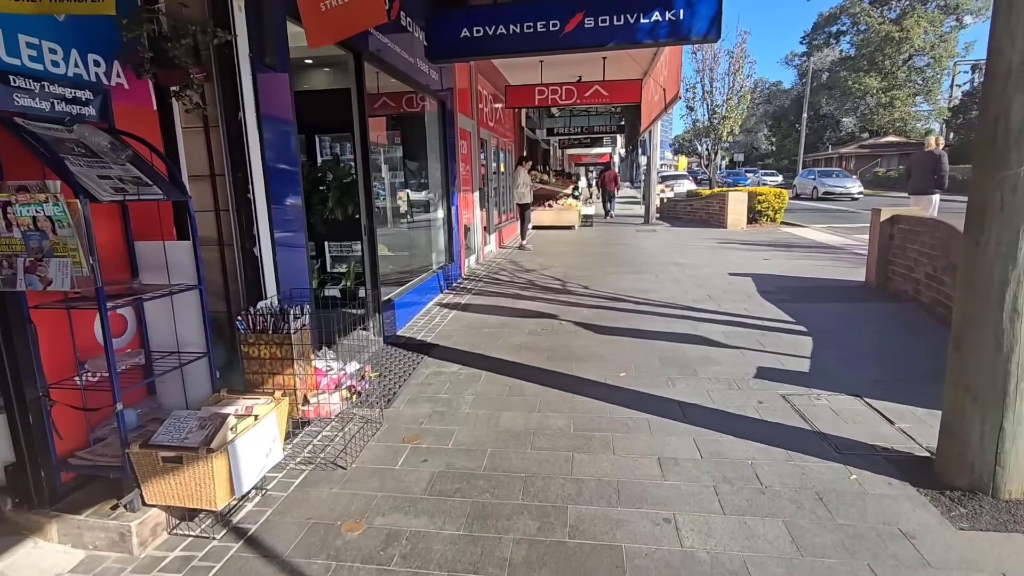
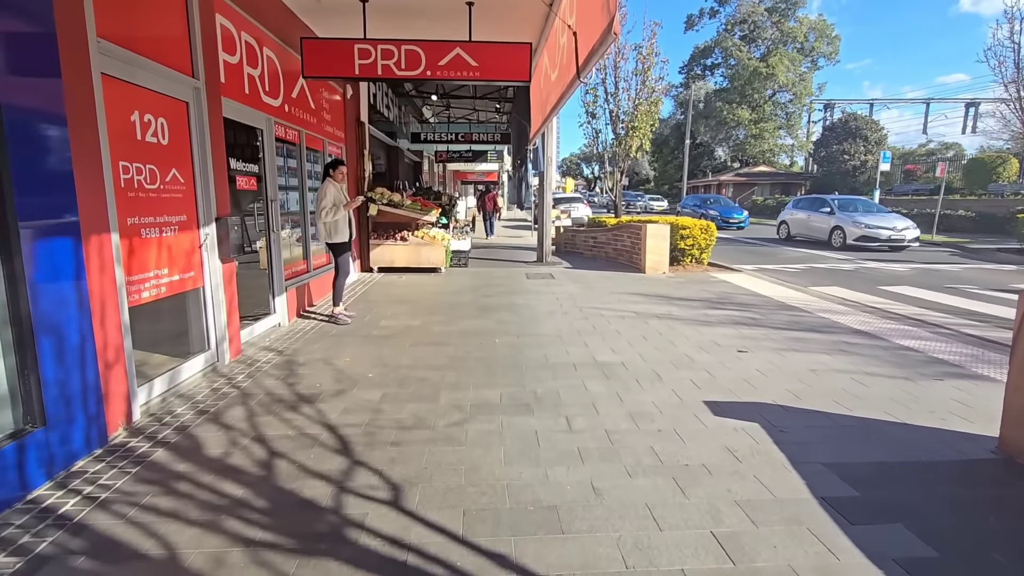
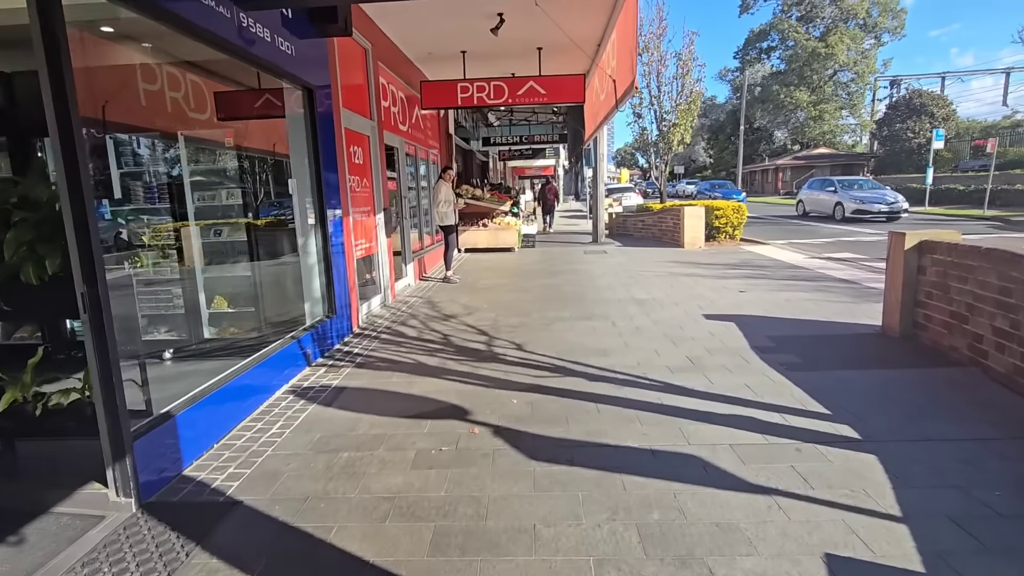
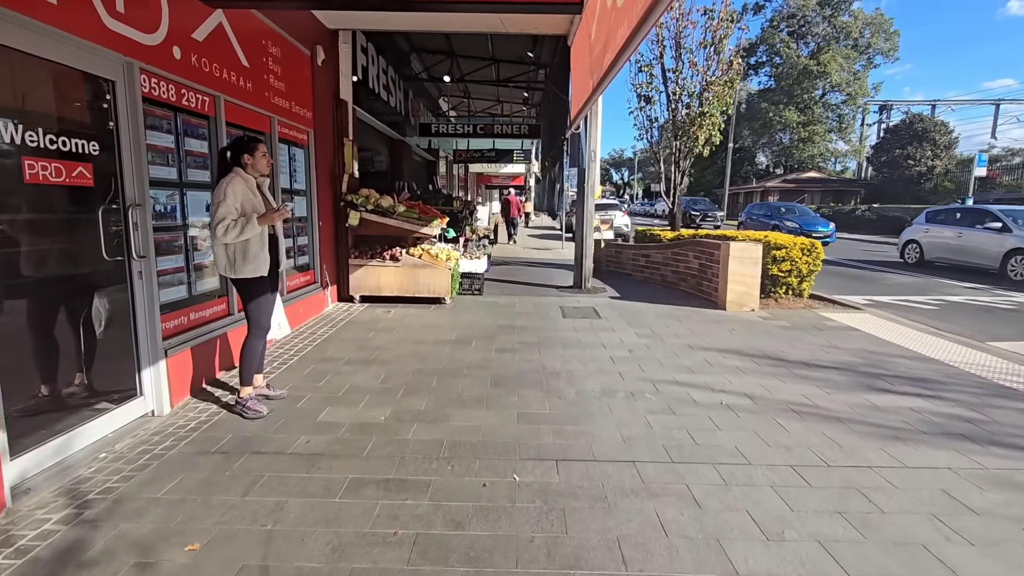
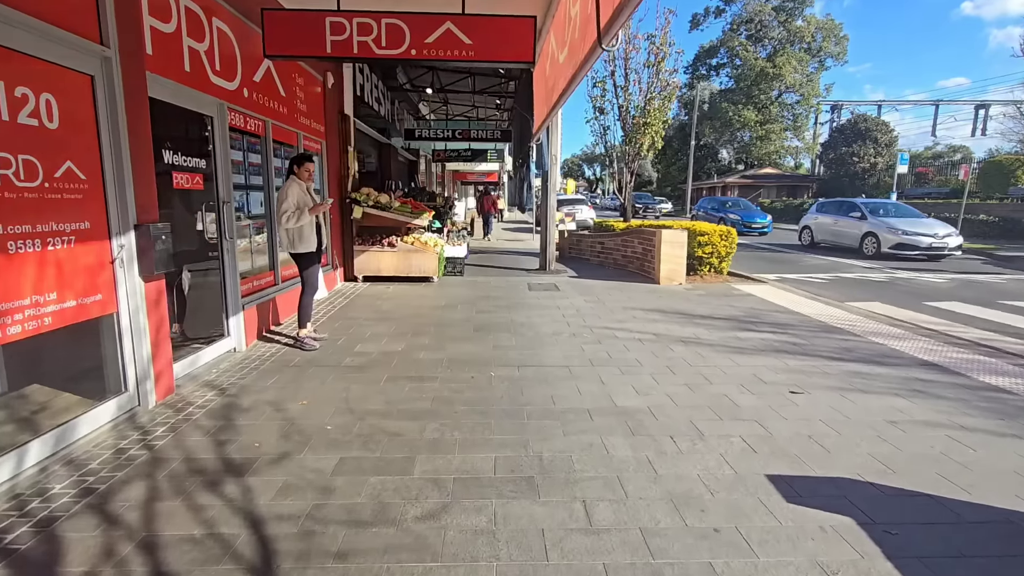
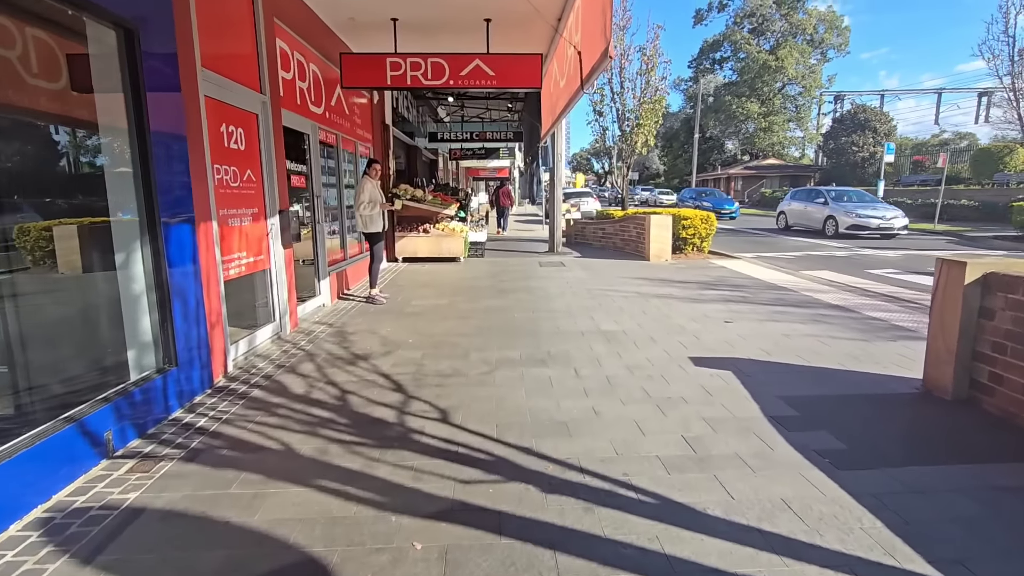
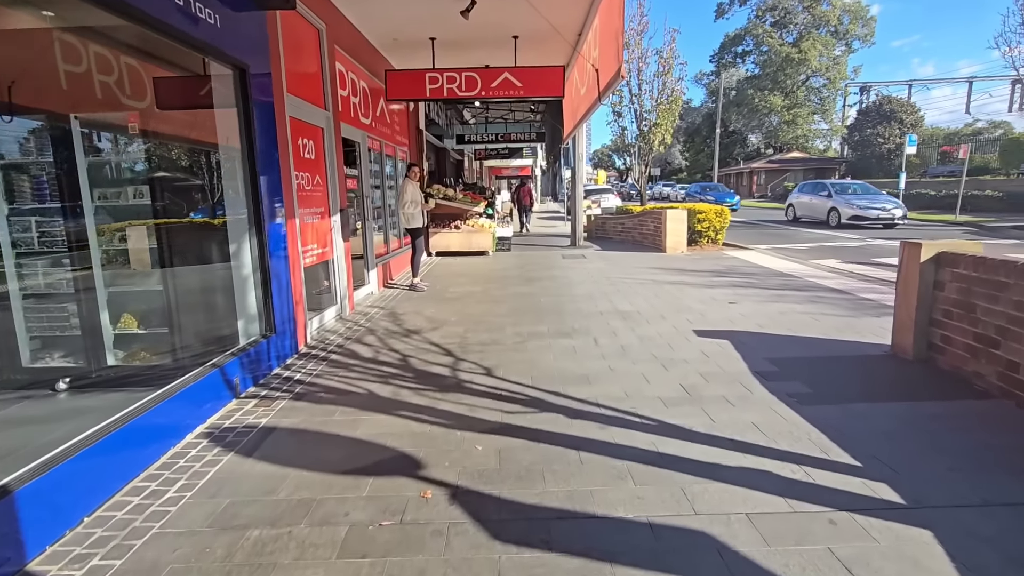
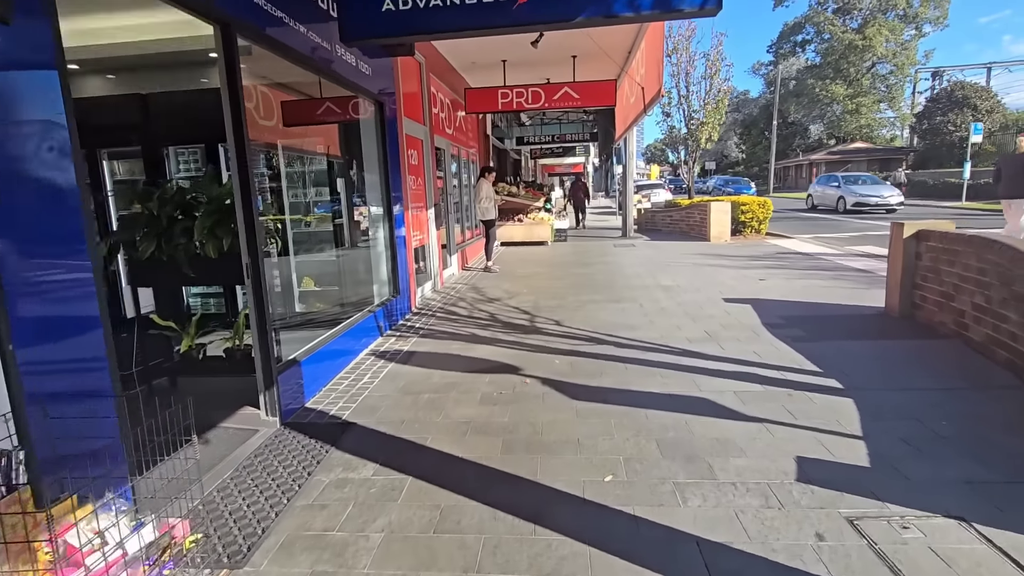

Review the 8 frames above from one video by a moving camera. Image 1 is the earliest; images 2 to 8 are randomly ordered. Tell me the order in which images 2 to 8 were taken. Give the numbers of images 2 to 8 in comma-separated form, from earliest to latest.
8, 3, 7, 6, 2, 5, 4
